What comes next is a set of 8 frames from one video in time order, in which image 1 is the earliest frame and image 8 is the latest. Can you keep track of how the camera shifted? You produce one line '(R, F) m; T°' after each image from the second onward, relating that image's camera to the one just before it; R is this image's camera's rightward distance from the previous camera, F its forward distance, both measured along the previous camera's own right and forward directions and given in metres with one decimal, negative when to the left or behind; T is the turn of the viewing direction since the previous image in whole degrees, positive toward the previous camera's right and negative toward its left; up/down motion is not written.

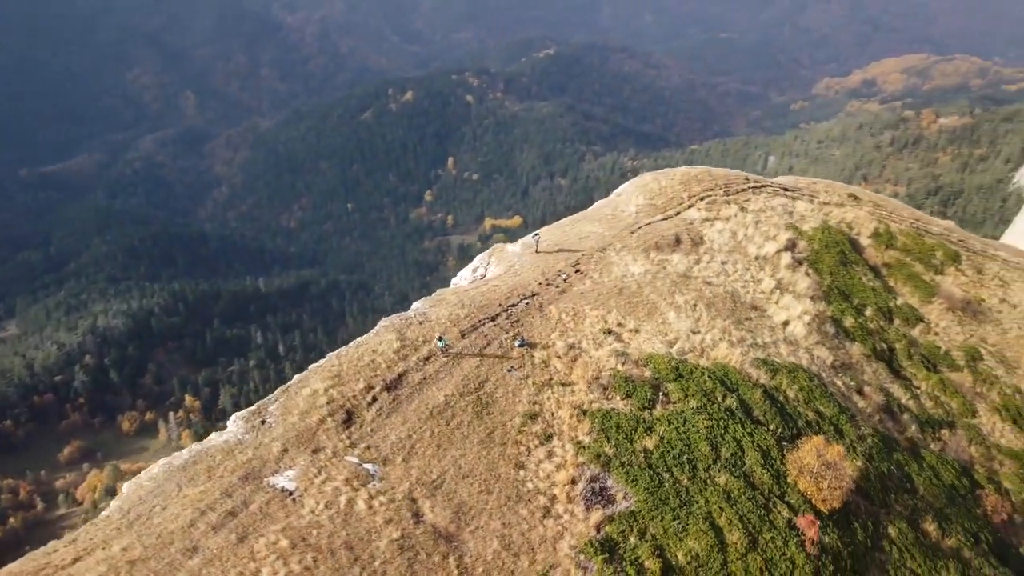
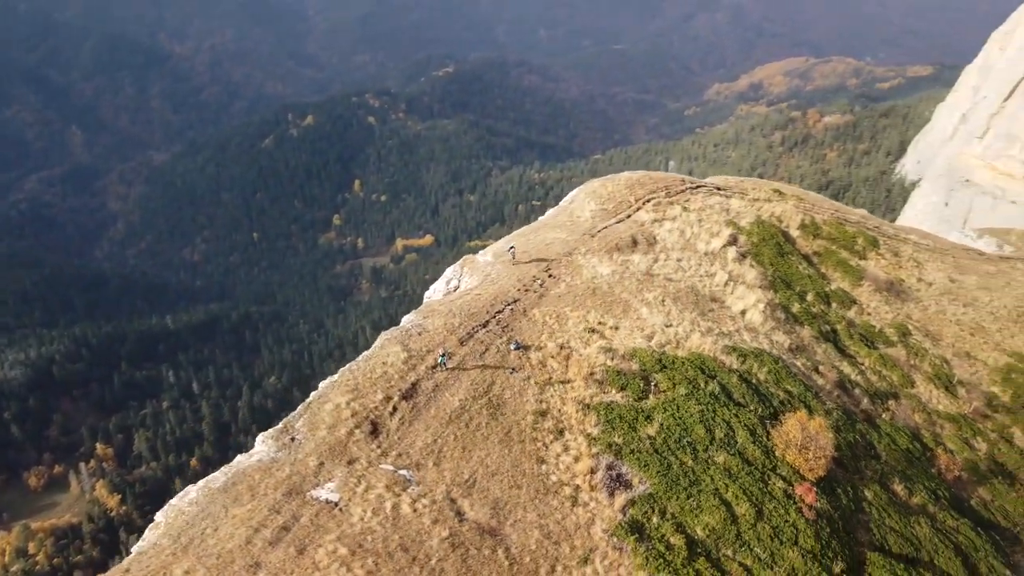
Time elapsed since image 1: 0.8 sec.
(-1.7, -0.5) m; +6°
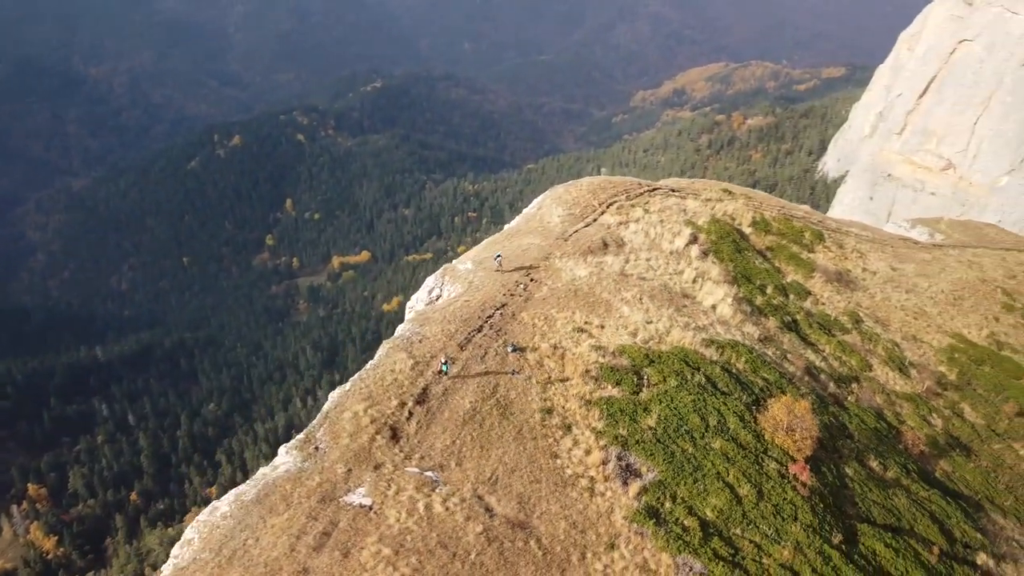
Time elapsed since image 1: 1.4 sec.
(-1.3, -0.4) m; +4°
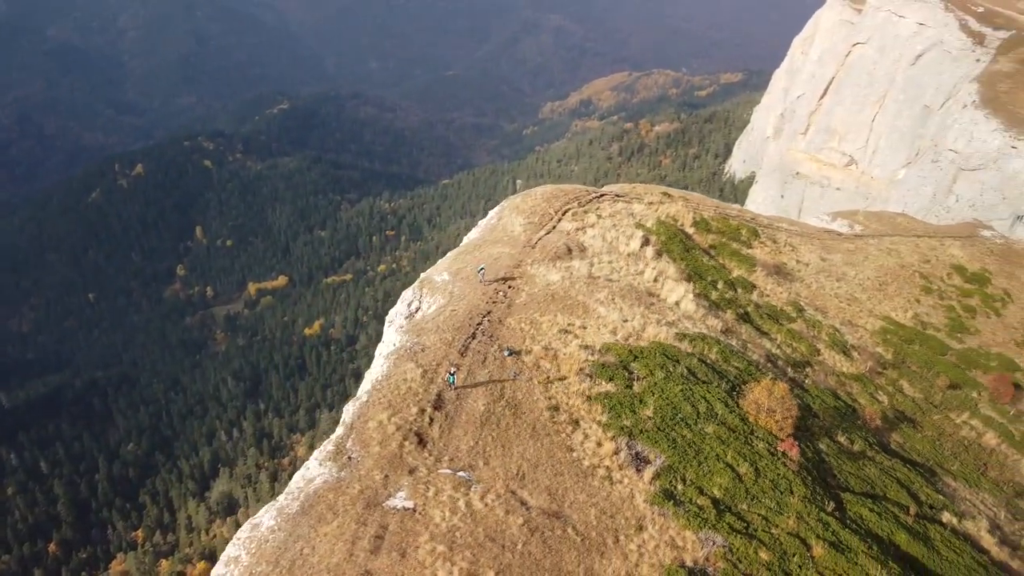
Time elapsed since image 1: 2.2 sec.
(-1.7, -0.6) m; +6°
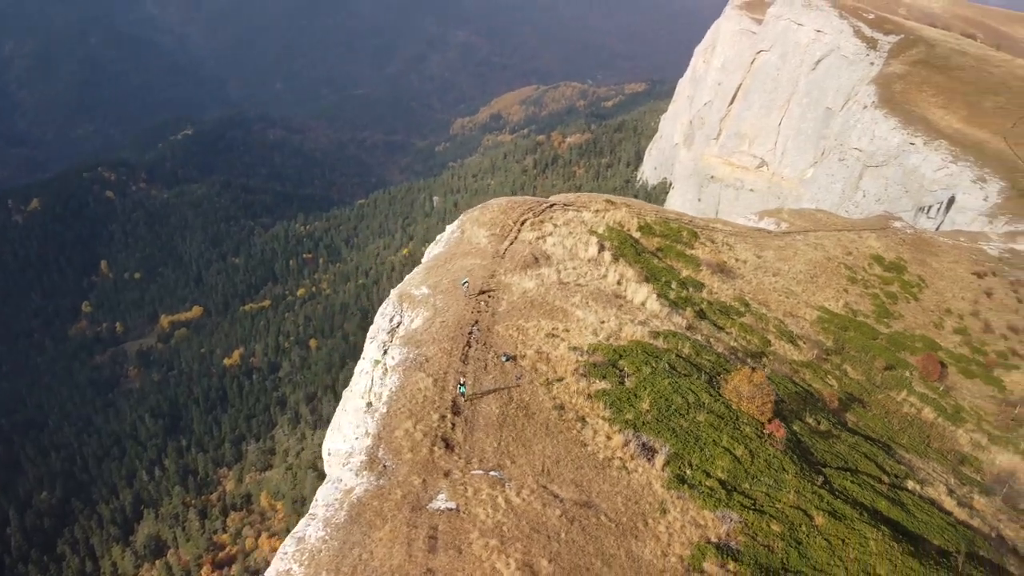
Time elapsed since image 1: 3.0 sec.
(-1.8, -0.6) m; +6°
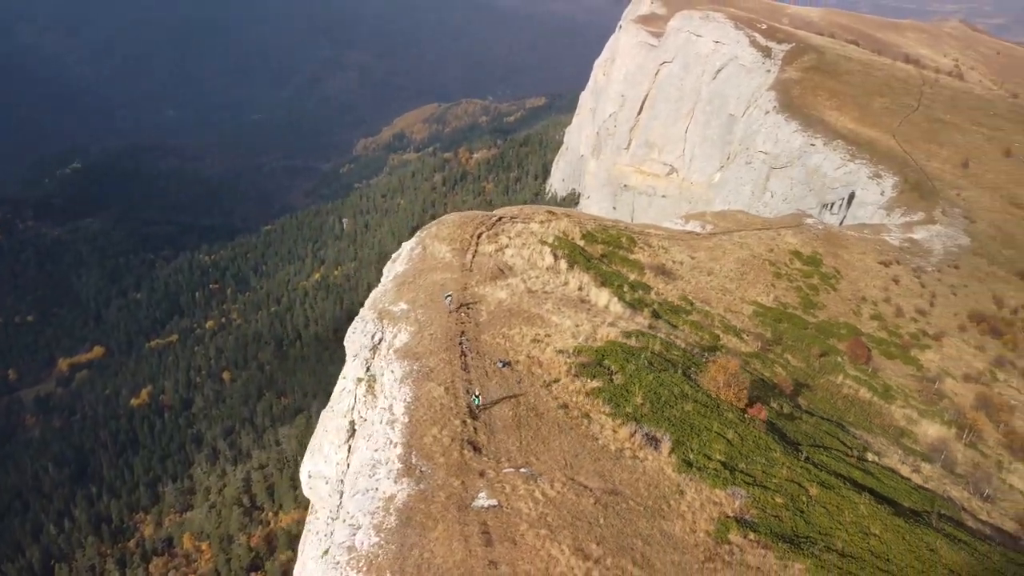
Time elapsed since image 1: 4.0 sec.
(-2.0, -0.7) m; +6°
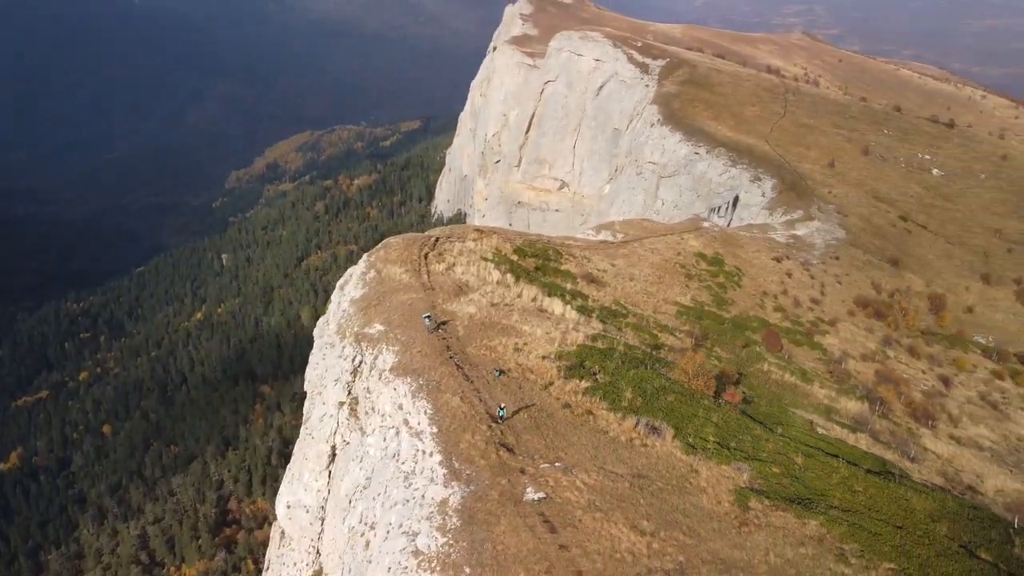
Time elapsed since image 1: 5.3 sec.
(-2.7, -0.9) m; +8°
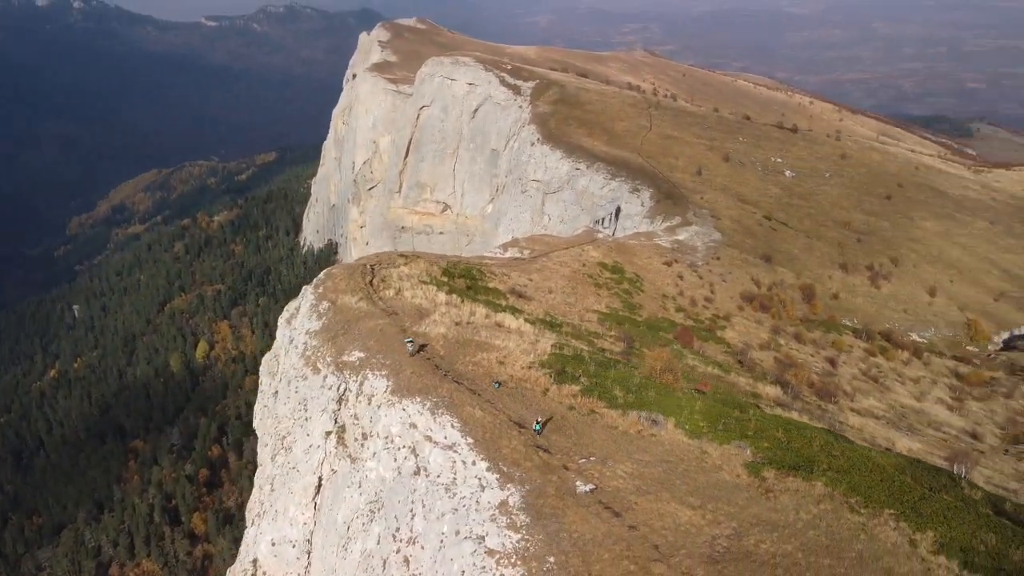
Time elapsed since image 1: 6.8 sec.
(-3.4, -1.0) m; +9°
